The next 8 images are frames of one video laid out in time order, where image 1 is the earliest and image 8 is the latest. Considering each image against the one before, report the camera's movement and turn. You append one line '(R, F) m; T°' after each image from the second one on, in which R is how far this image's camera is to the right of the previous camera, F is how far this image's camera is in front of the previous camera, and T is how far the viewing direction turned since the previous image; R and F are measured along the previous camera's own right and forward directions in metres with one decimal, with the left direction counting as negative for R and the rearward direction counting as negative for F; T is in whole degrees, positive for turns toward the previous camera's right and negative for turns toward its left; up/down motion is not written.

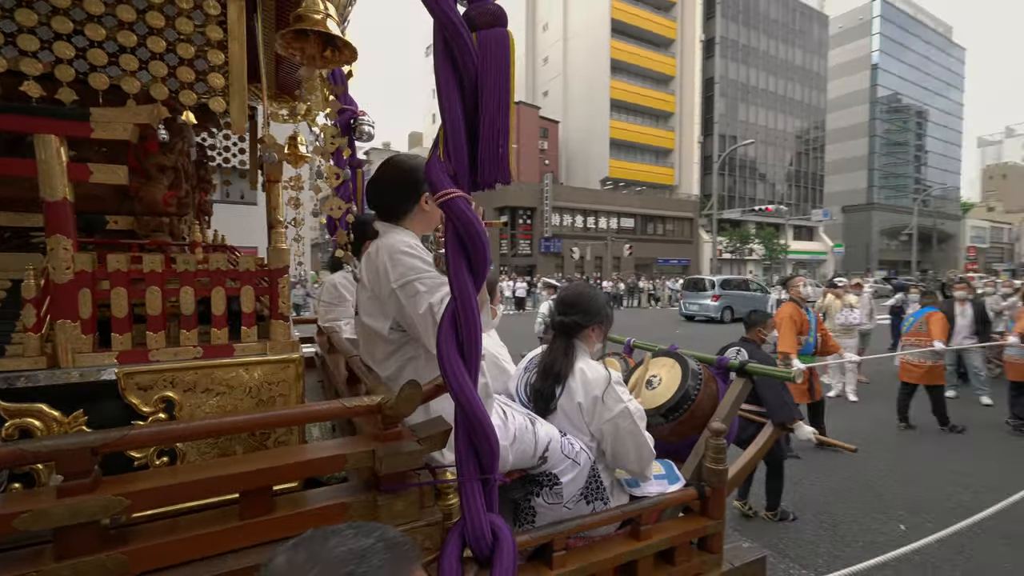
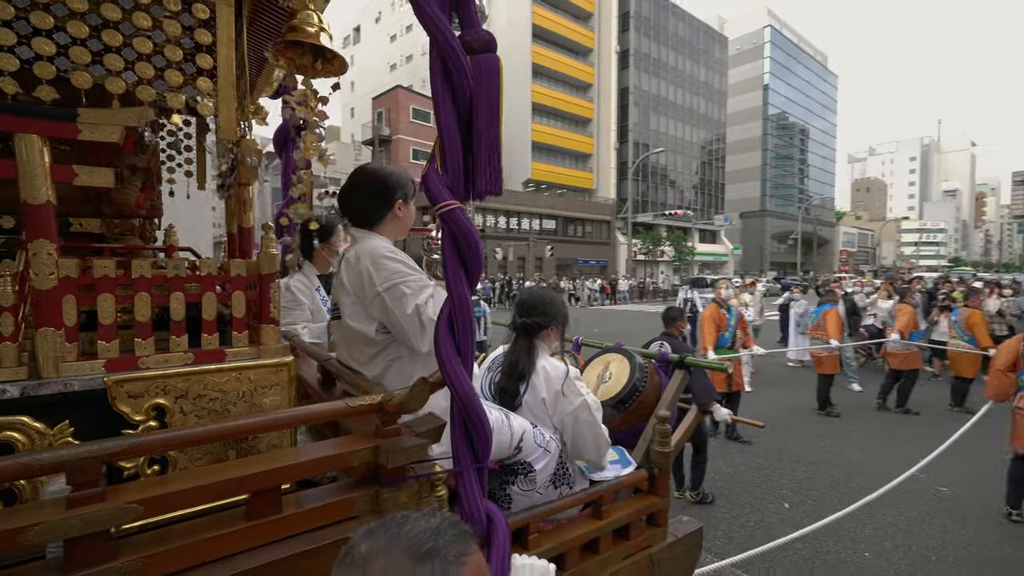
(-0.2, -0.1) m; +9°
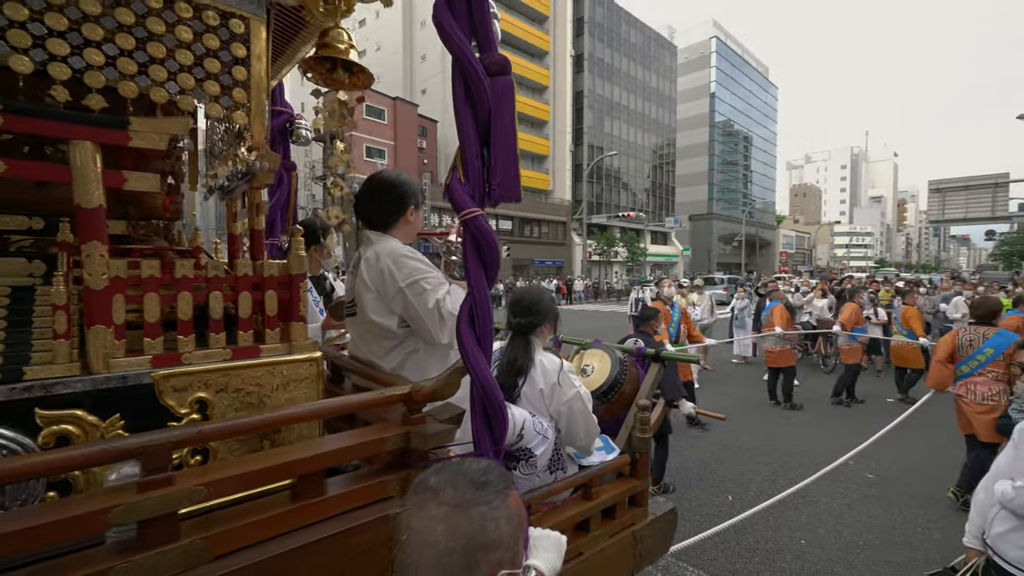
(-0.2, -0.2) m; +5°
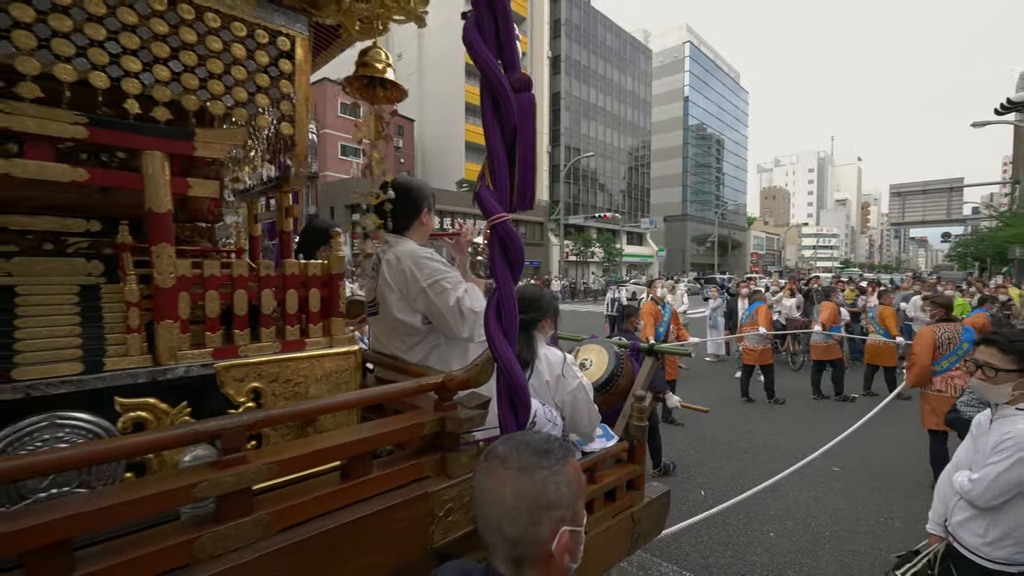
(-0.2, -0.2) m; +3°
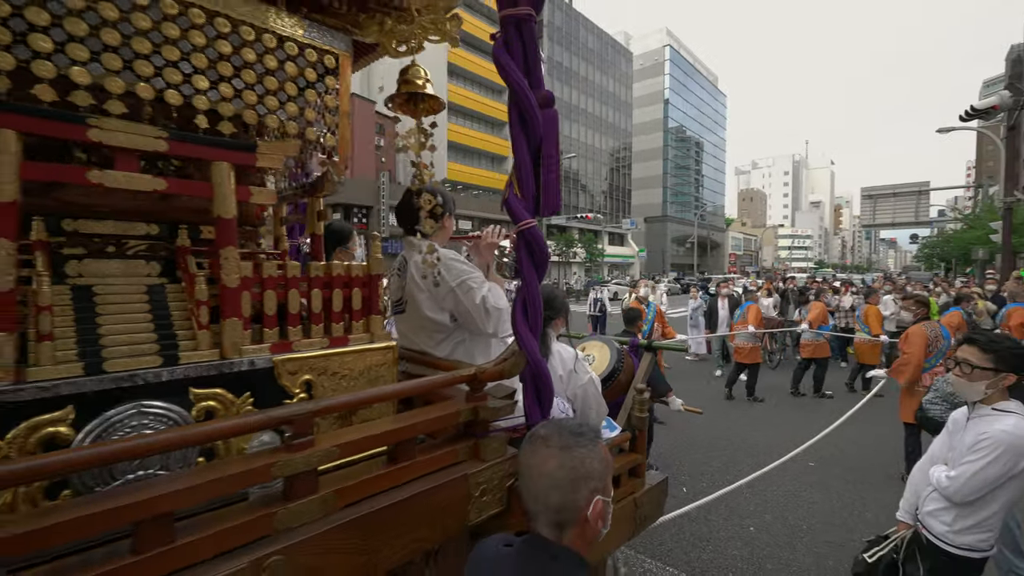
(-0.2, -0.2) m; +2°
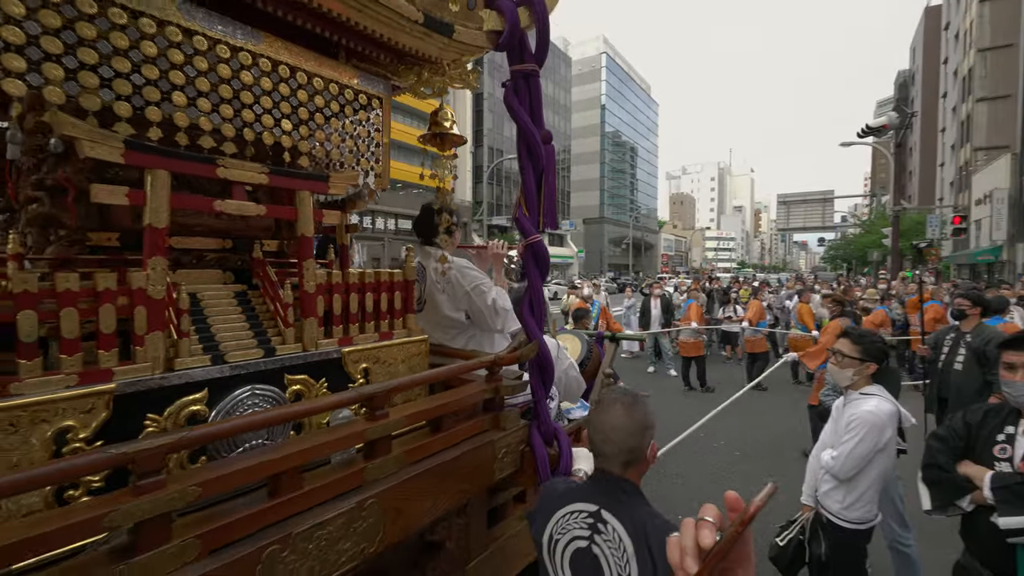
(-0.4, -0.4) m; +7°
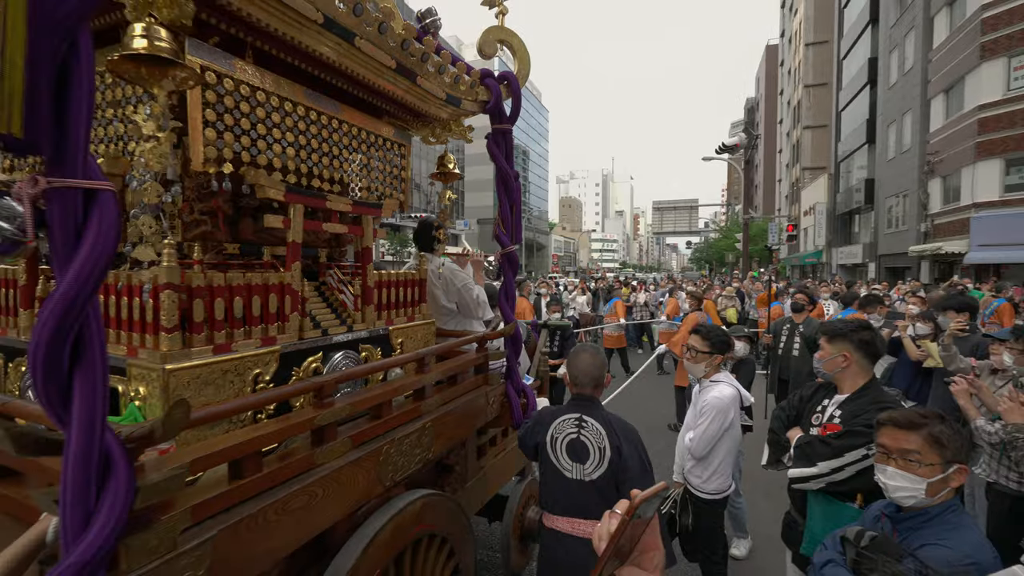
(-0.6, -0.9) m; +13°
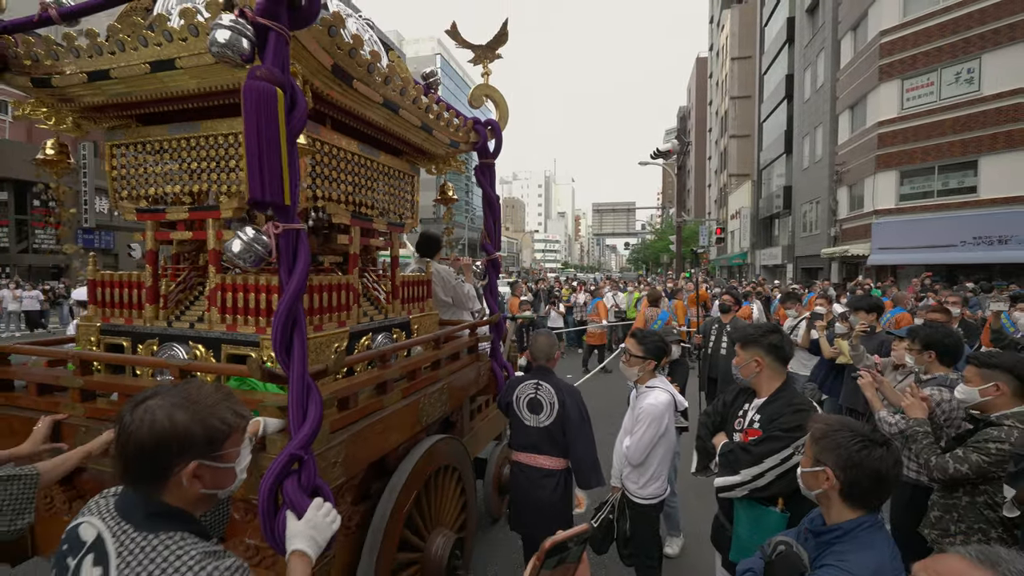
(-0.4, -1.0) m; +7°
